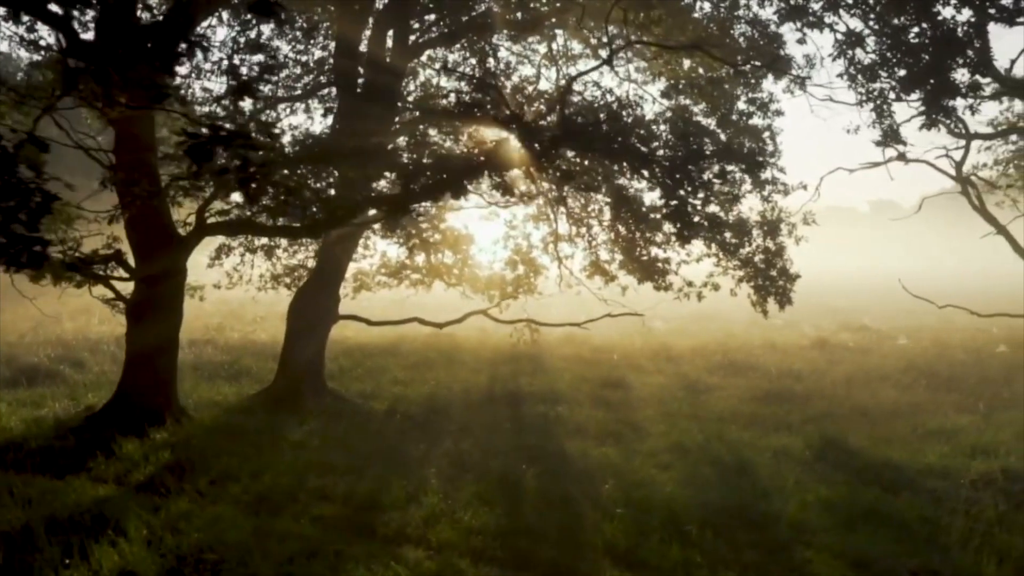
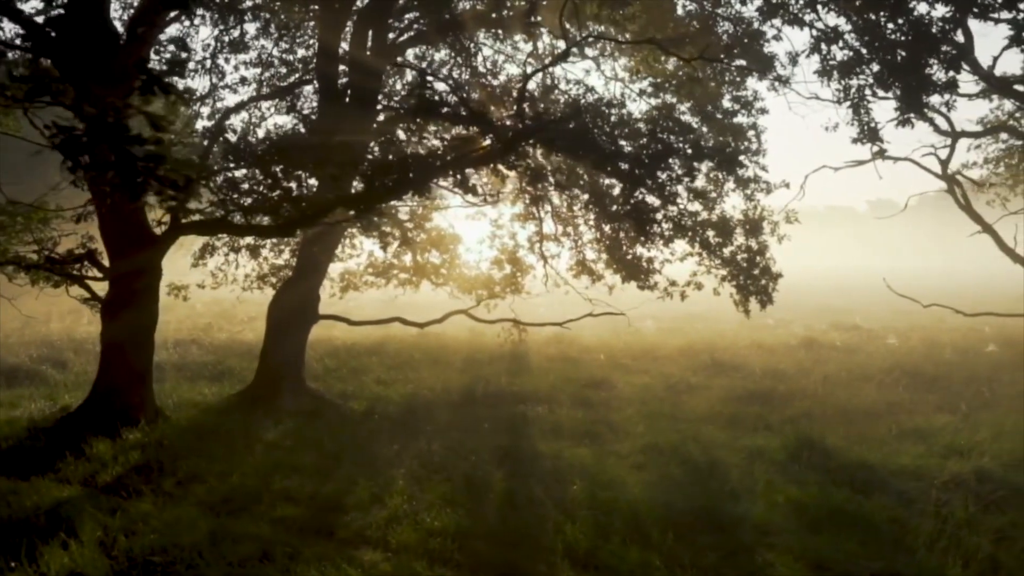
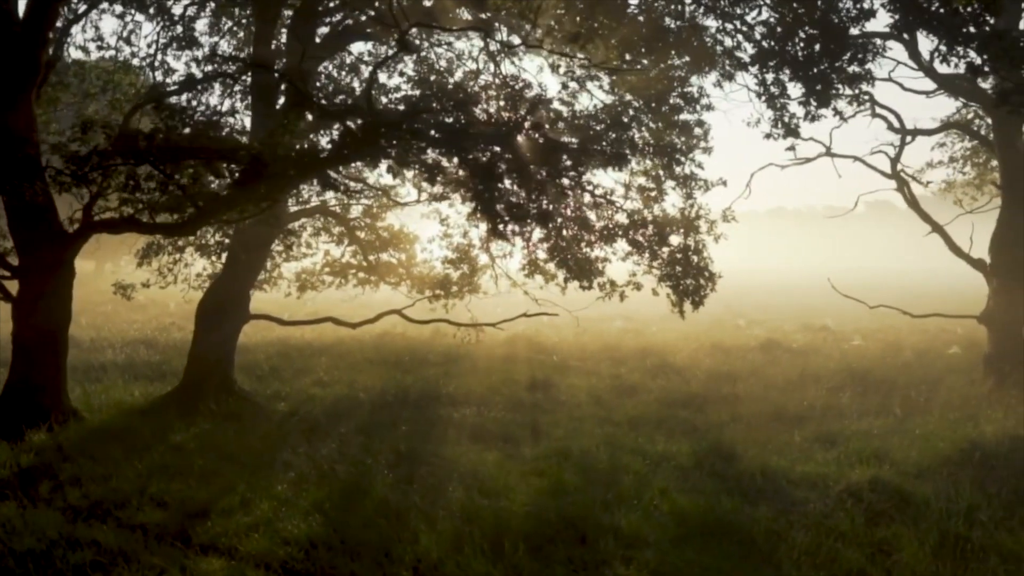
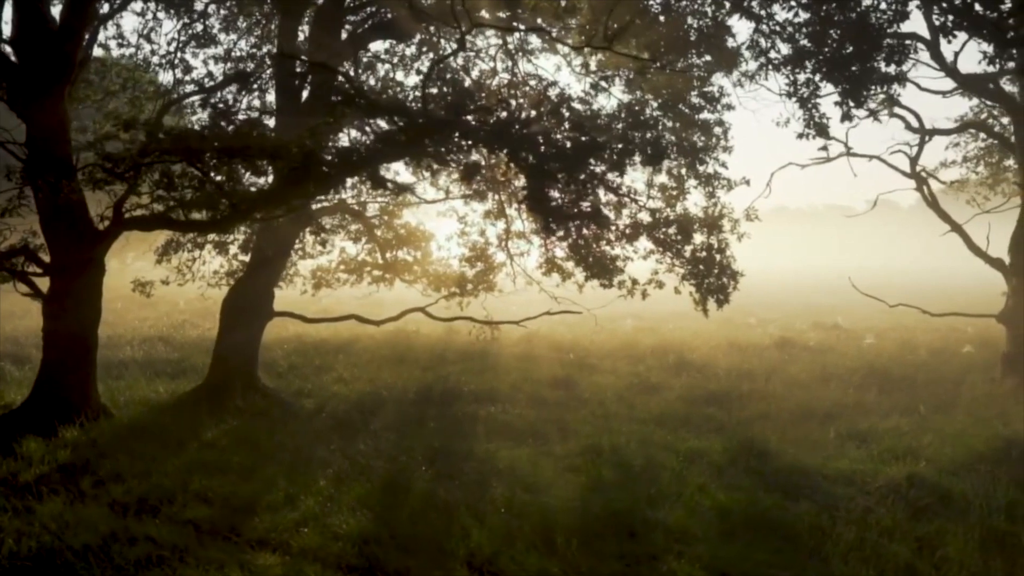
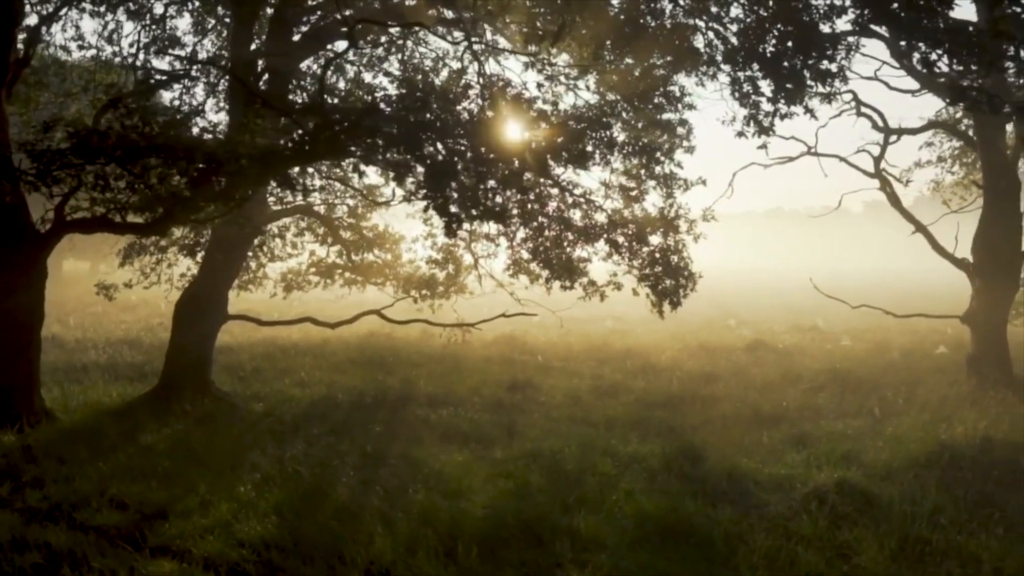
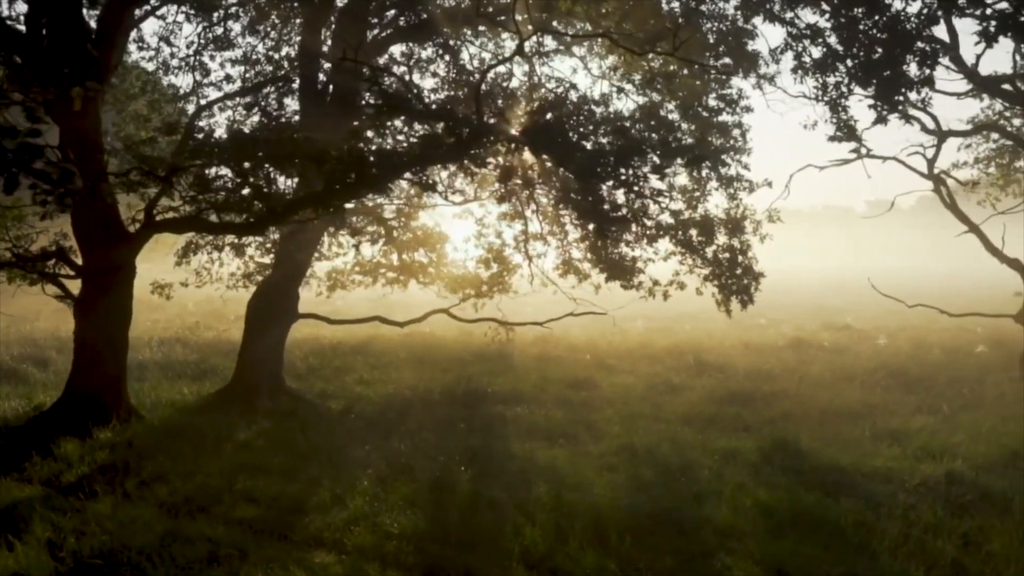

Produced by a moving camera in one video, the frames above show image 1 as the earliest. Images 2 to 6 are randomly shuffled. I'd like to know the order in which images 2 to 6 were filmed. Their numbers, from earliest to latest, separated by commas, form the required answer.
2, 6, 4, 3, 5
